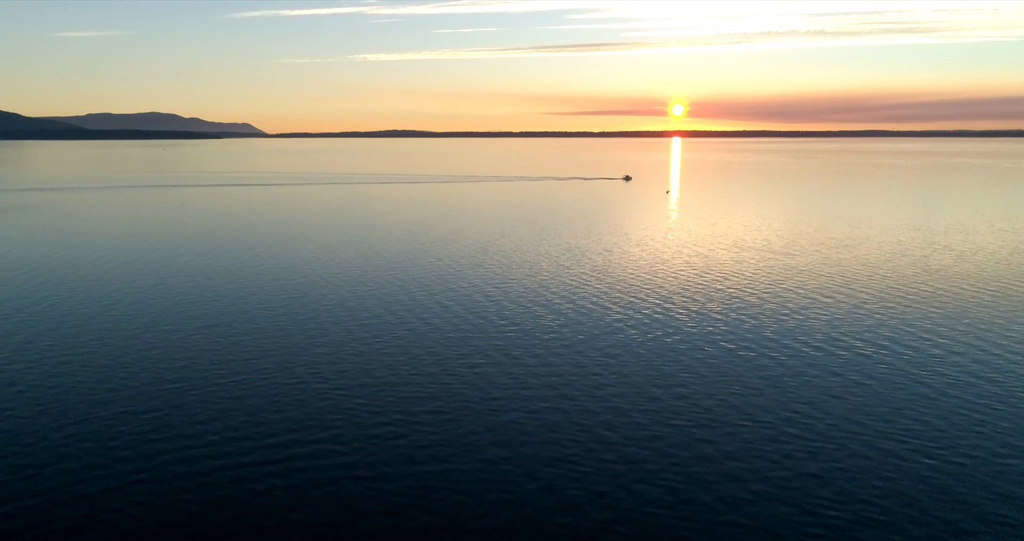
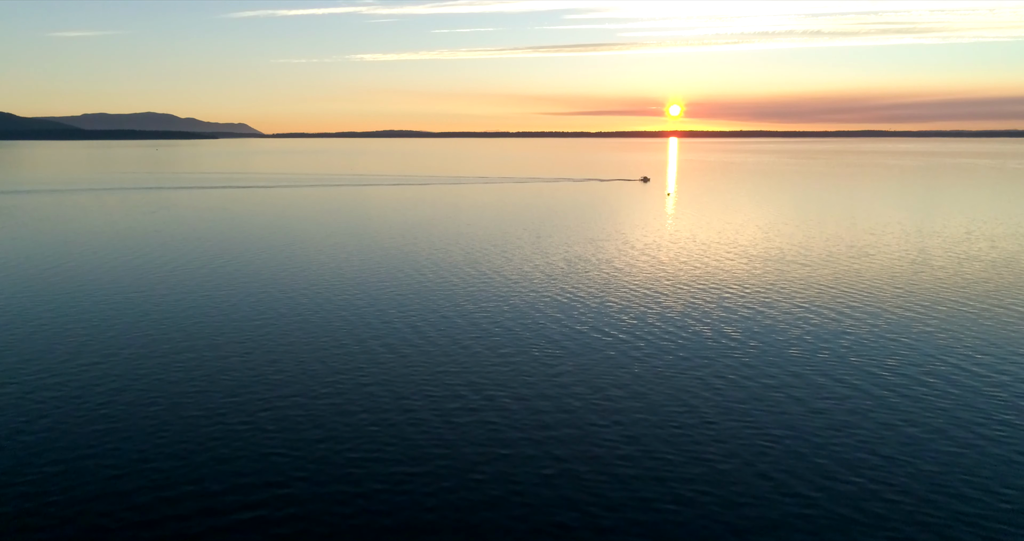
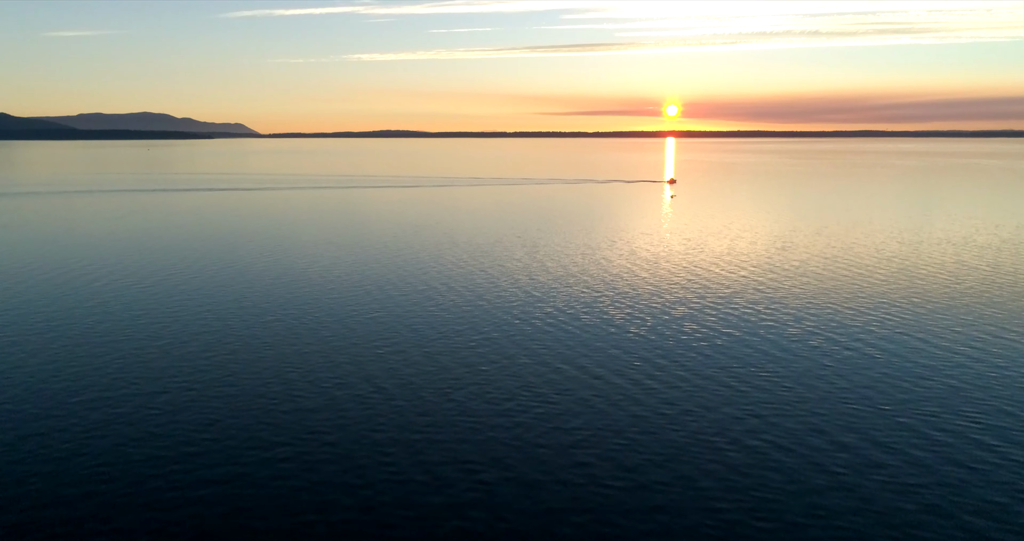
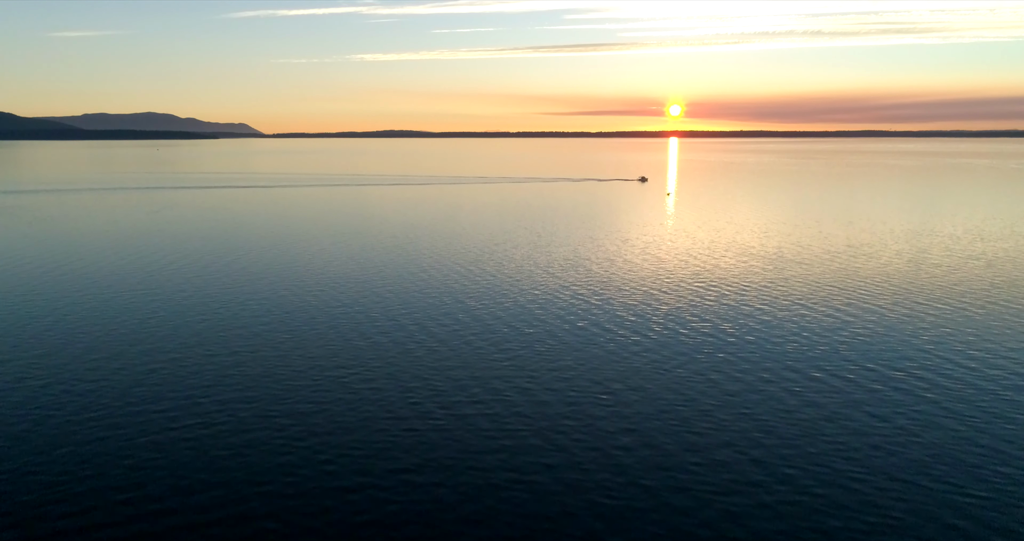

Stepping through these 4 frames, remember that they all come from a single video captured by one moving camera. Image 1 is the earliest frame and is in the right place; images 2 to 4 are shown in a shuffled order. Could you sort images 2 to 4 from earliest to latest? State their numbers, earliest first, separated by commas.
4, 2, 3
